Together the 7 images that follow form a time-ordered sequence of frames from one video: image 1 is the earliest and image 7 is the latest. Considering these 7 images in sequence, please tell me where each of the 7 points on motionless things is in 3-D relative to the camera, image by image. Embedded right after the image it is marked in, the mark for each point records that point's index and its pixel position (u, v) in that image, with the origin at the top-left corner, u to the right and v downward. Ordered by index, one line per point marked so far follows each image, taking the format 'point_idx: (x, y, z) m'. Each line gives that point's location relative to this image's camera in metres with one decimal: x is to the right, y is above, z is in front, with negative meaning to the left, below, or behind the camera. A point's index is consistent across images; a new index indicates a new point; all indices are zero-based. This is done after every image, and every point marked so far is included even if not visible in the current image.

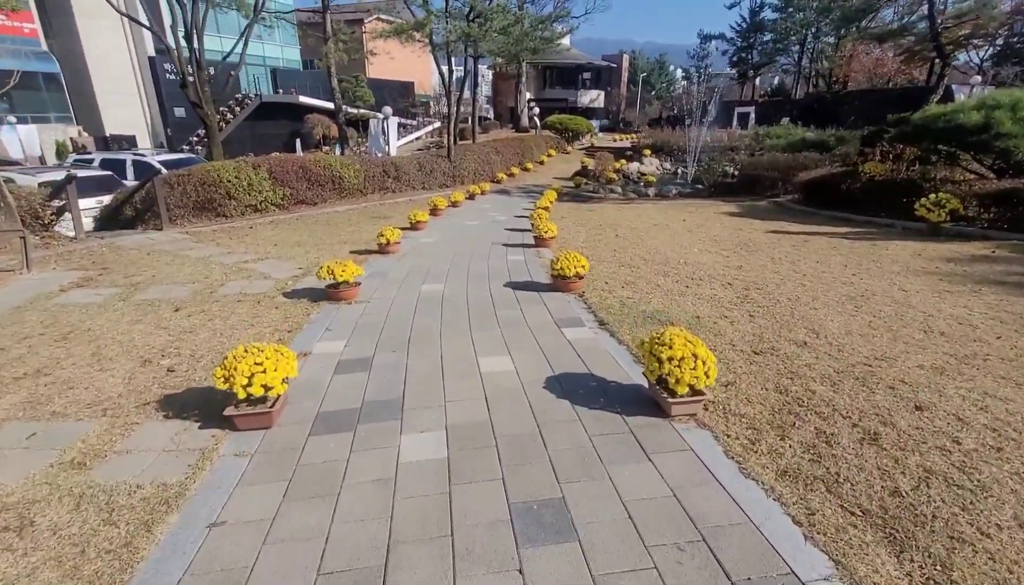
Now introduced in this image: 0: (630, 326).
0: (+1.0, -0.3, +4.3) m
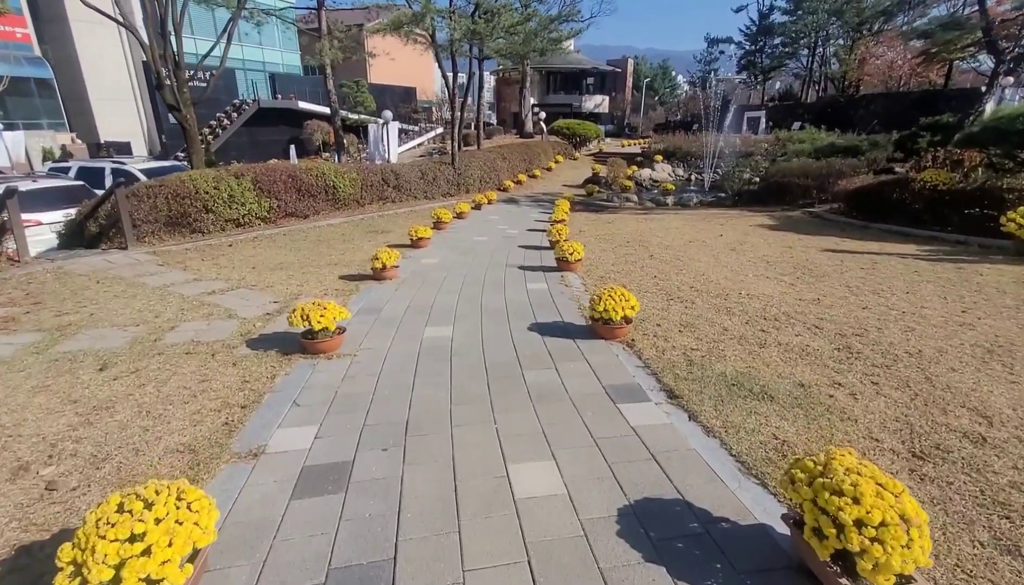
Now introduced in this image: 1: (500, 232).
0: (+1.2, -0.7, +3.1) m
1: (-0.2, +1.2, +10.2) m
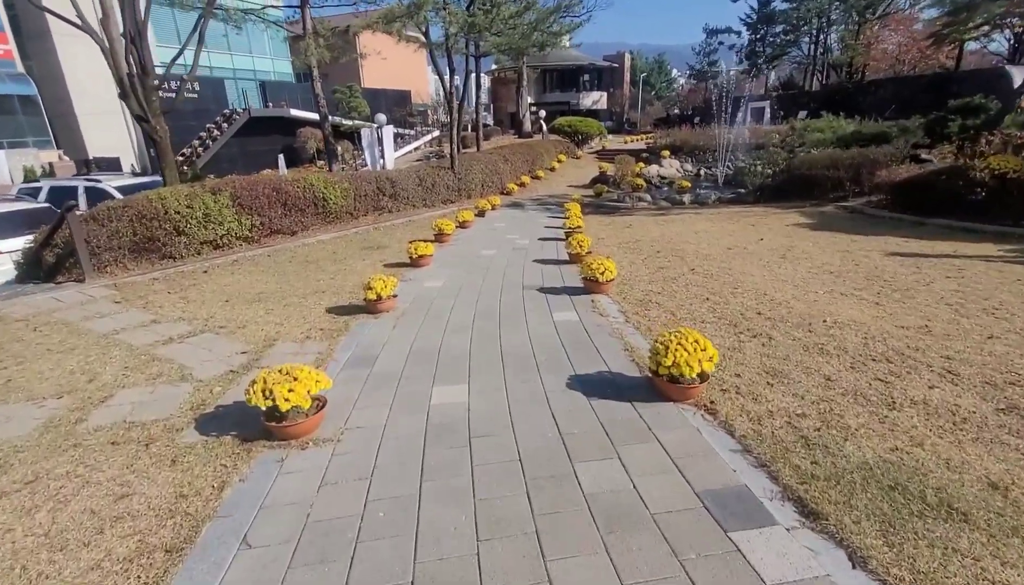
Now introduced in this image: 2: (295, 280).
0: (+1.5, -0.9, +2.0) m
1: (0.0, +0.9, +9.2) m
2: (-3.0, +0.2, +7.0) m
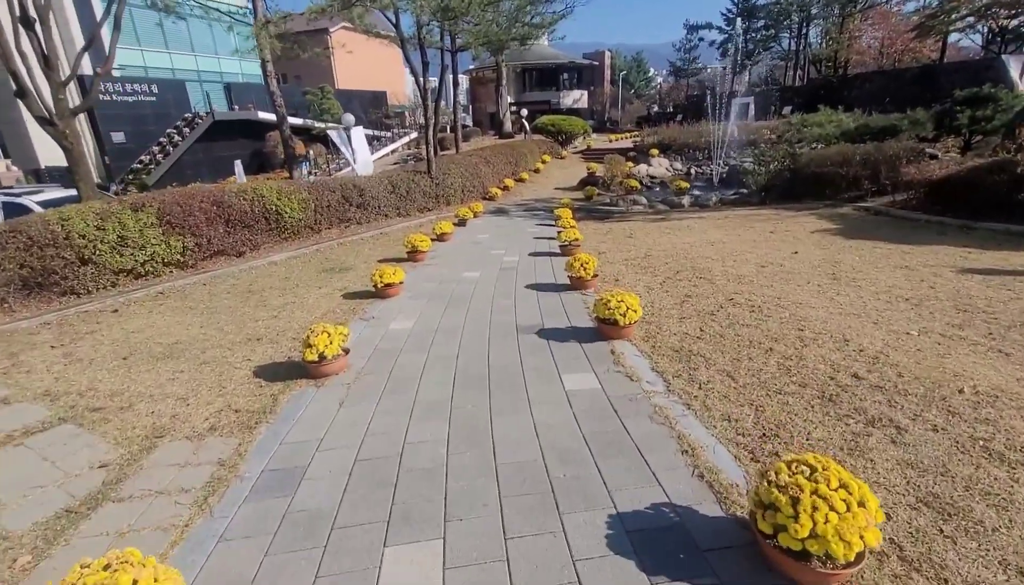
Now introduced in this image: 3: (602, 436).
0: (+1.5, -1.3, +0.7) m
1: (-0.2, +0.5, +7.8) m
2: (-3.1, -0.3, +5.6) m
3: (+0.5, -0.8, +2.8) m
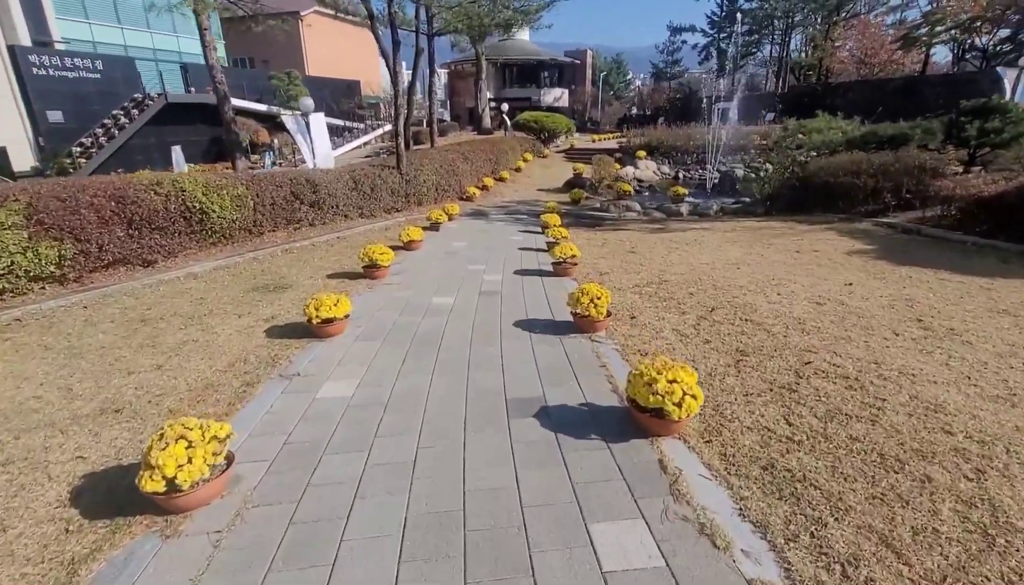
0: (+1.6, -1.7, -0.7) m
1: (-0.5, +0.1, +6.3) m
2: (-3.2, -0.6, +3.9) m
3: (+0.5, -1.2, +1.3) m
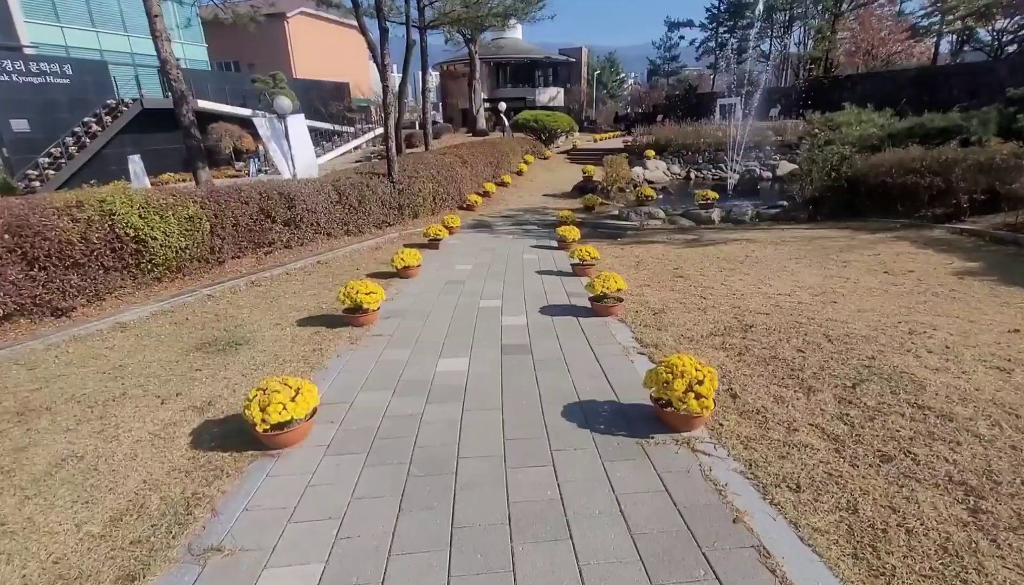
0: (+2.0, -2.1, -2.2) m
1: (-0.2, -0.4, +4.7) m
2: (-2.9, -1.1, +2.3) m
3: (+0.9, -1.6, -0.3) m
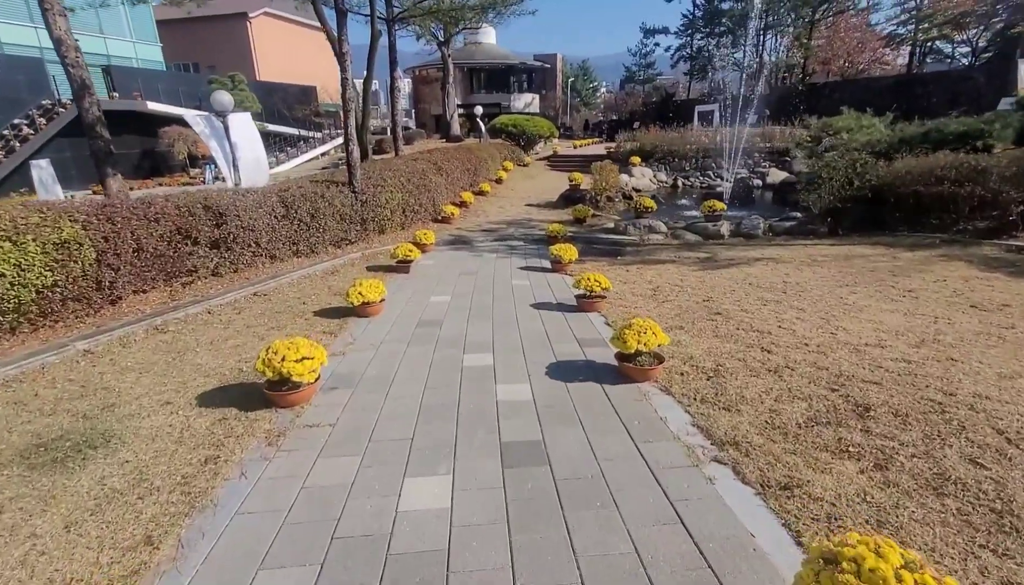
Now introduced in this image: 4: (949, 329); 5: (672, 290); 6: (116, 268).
0: (+2.4, -2.4, -3.7) m
1: (-0.2, -0.8, +3.2) m
2: (-2.8, -1.5, +0.7) m
3: (+1.1, -1.9, -1.7) m
4: (+3.7, -0.3, +4.3) m
5: (+1.9, 0.0, +6.1) m
6: (-4.0, +0.3, +5.1) m
